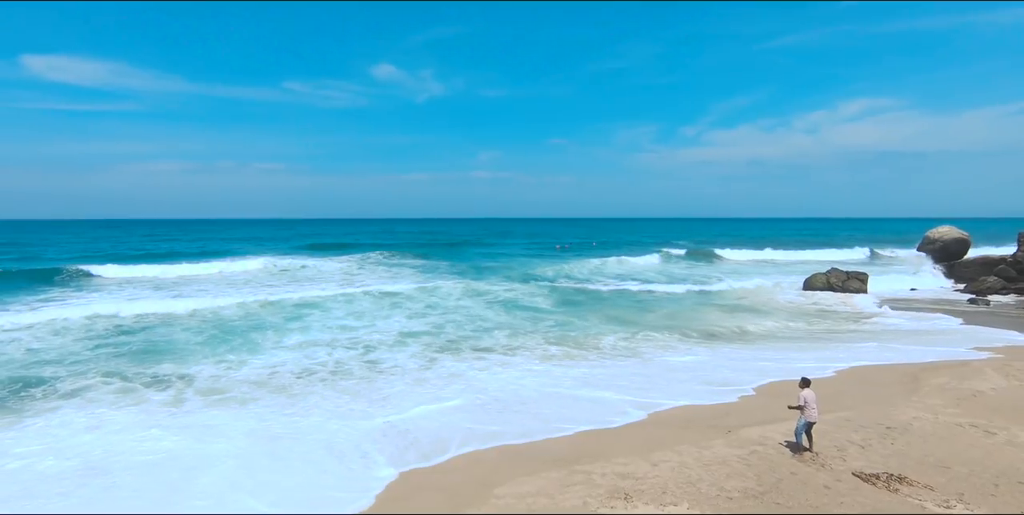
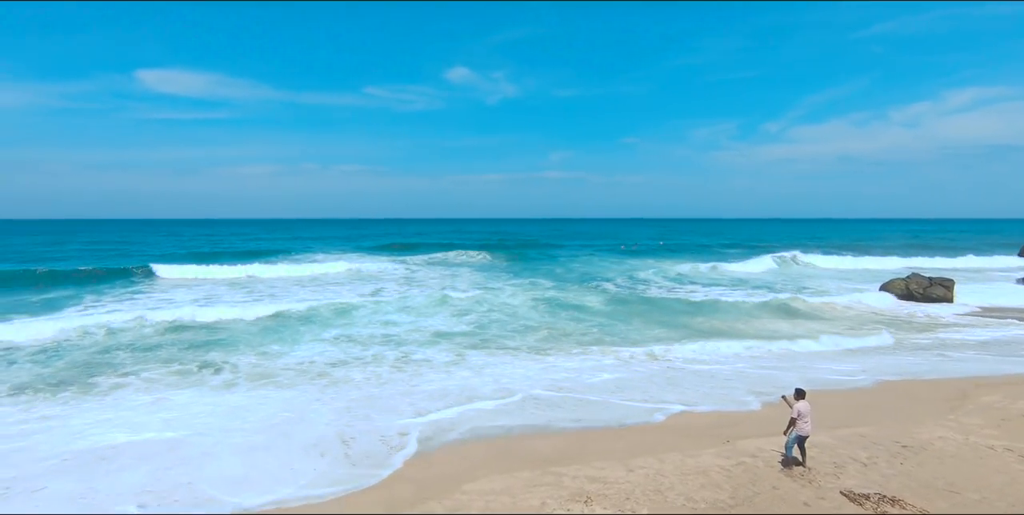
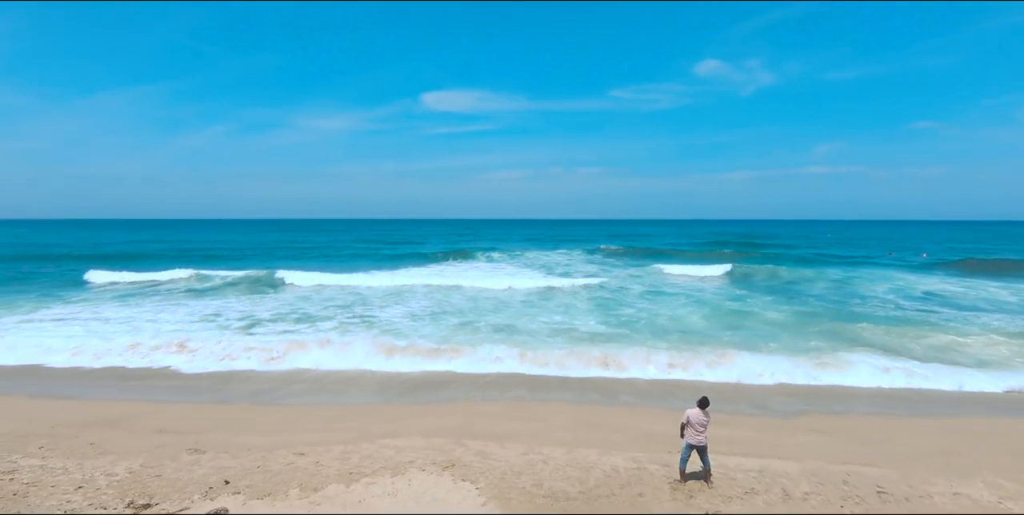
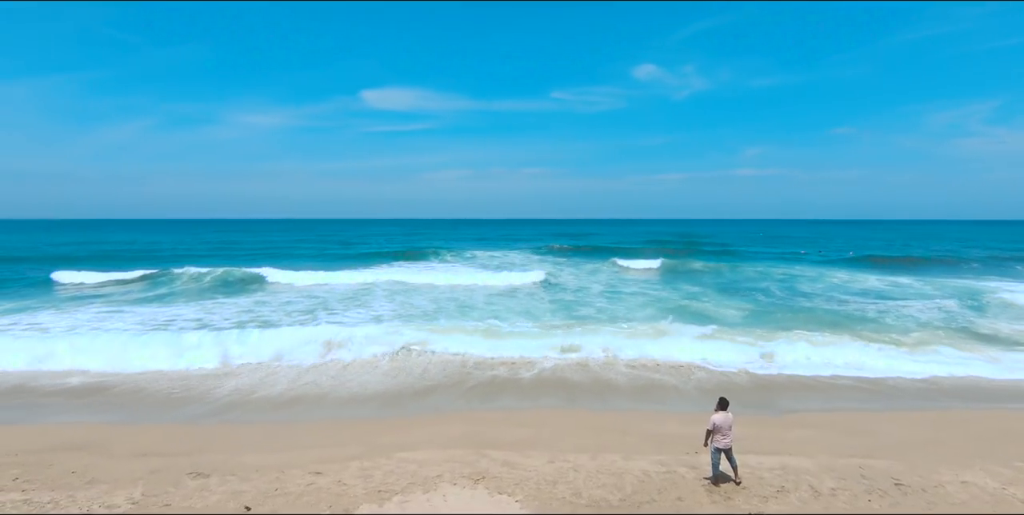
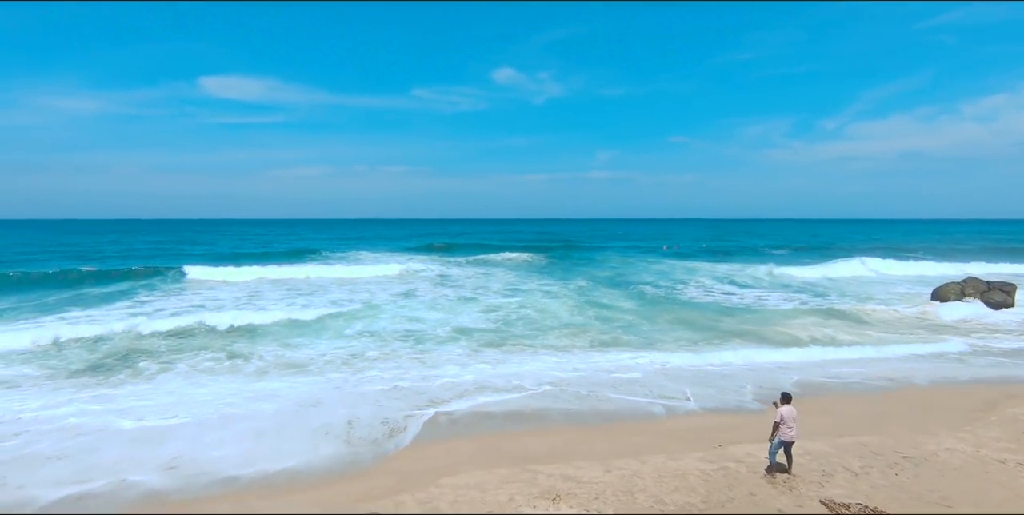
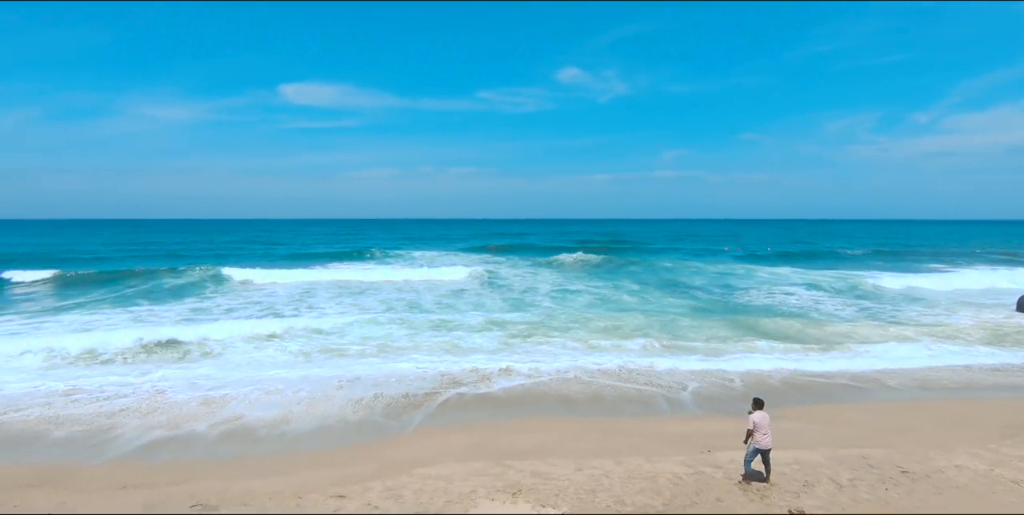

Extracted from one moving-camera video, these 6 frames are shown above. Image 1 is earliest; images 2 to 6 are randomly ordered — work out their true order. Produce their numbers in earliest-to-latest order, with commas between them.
2, 5, 6, 4, 3
